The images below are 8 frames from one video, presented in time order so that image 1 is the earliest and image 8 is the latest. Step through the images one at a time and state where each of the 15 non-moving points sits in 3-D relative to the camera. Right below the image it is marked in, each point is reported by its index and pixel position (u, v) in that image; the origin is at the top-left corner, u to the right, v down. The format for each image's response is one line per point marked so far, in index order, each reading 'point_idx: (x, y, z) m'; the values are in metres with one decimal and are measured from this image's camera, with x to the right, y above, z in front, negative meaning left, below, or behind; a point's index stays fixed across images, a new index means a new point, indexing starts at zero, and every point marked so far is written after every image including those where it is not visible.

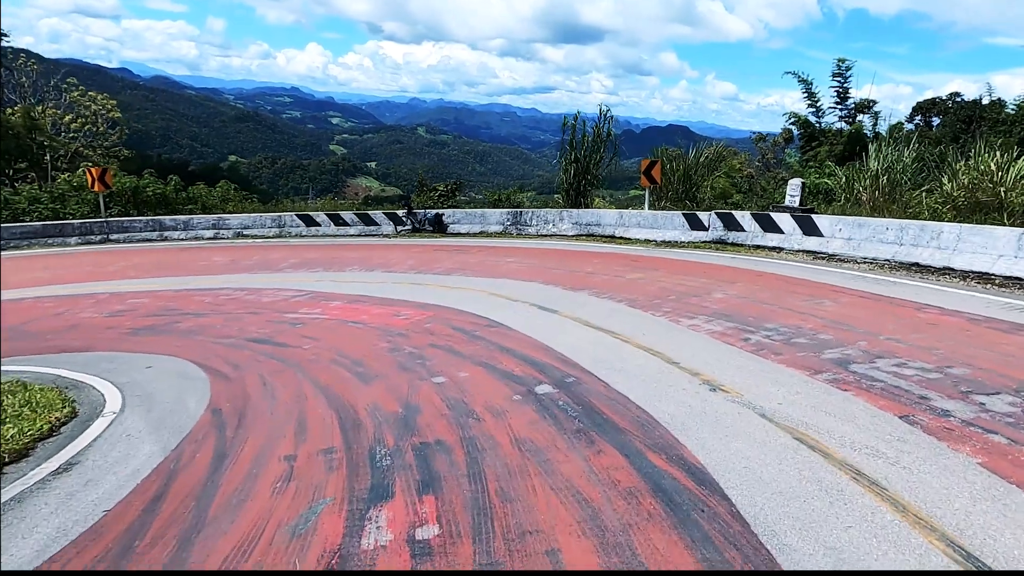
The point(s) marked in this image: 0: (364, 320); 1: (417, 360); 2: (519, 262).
0: (-2.3, -0.5, +9.0) m
1: (-1.1, -0.8, +6.5) m
2: (+0.2, +0.6, +12.9) m
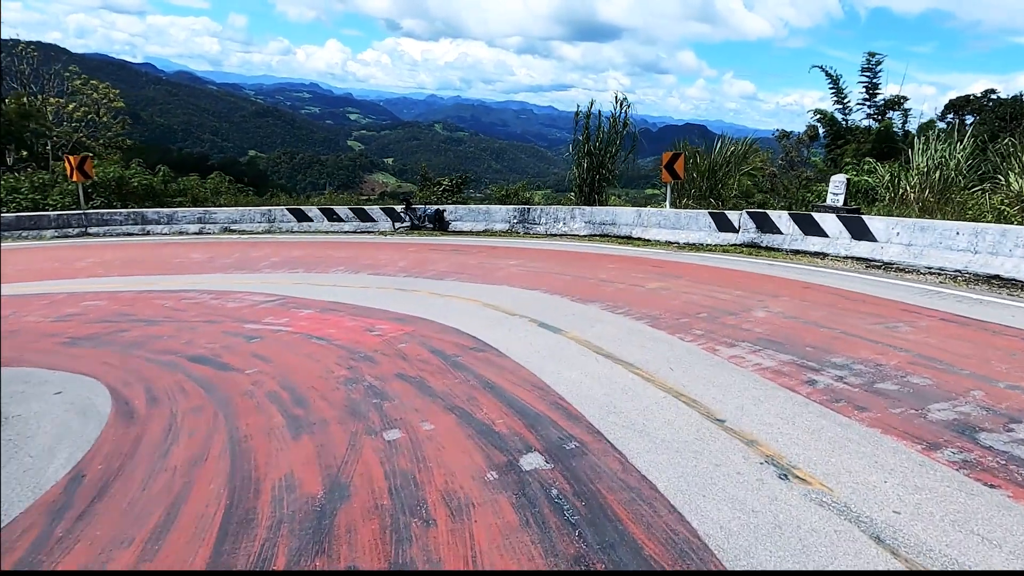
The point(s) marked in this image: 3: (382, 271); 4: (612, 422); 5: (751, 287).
0: (-2.3, -0.6, +7.5) m
1: (-1.2, -0.9, +5.0) m
2: (+0.2, +0.4, +11.4) m
3: (-2.6, +0.4, +11.9) m
4: (+0.7, -0.9, +4.0) m
5: (+3.4, 0.0, +8.4) m
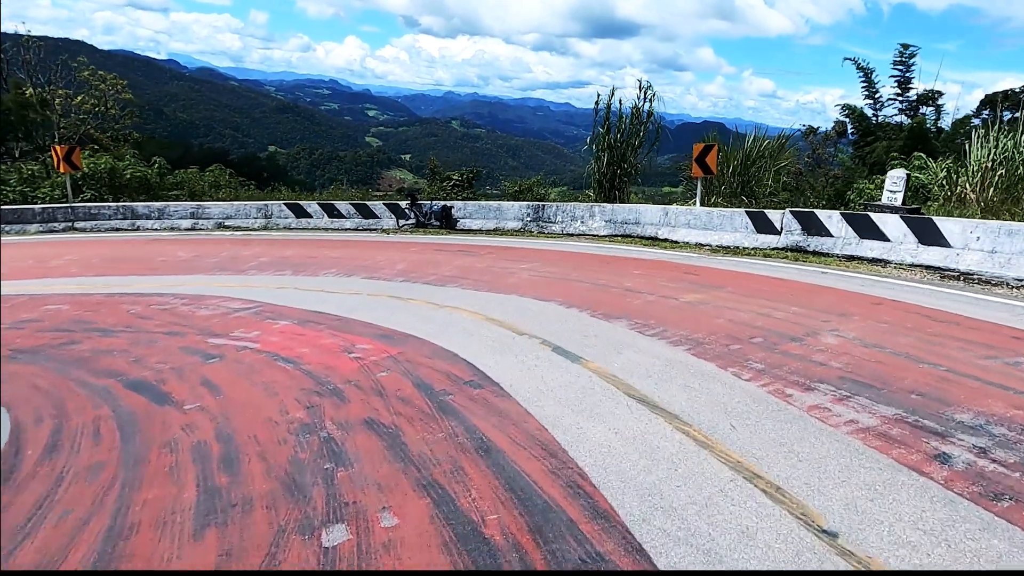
0: (-2.3, -0.8, +6.2) m
1: (-1.2, -1.1, +3.7) m
2: (+0.4, +0.3, +10.0) m
3: (-2.4, +0.3, +10.6) m
4: (+0.7, -1.1, +2.6) m
5: (+3.5, -0.2, +7.0) m
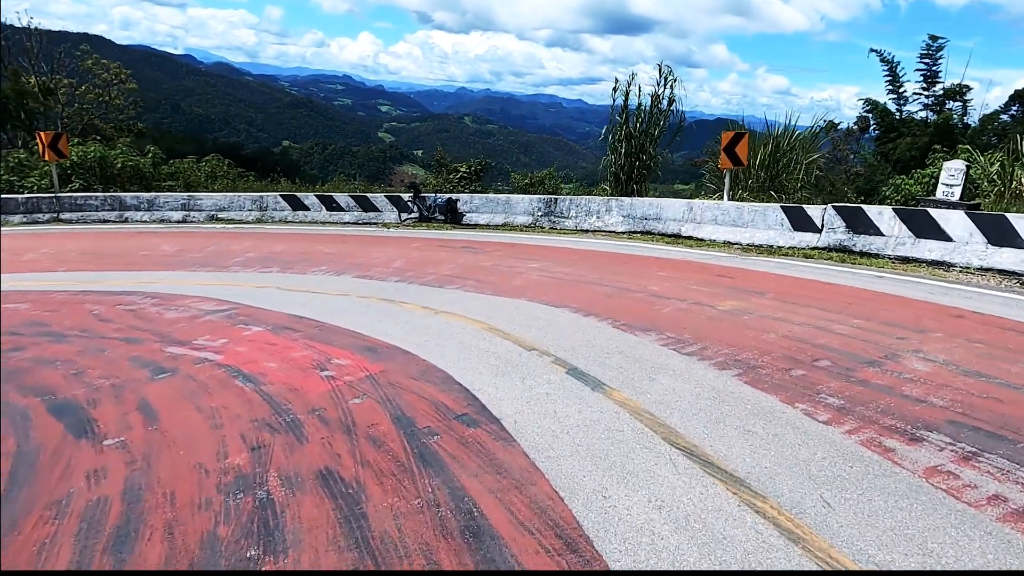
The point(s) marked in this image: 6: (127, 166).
0: (-2.2, -0.8, +5.2) m
1: (-1.2, -1.1, +2.6) m
2: (+0.5, +0.3, +8.9) m
3: (-2.3, +0.3, +9.6) m
4: (+0.7, -1.2, +1.5) m
5: (+3.6, -0.3, +5.8) m
6: (-11.7, +3.7, +17.9) m
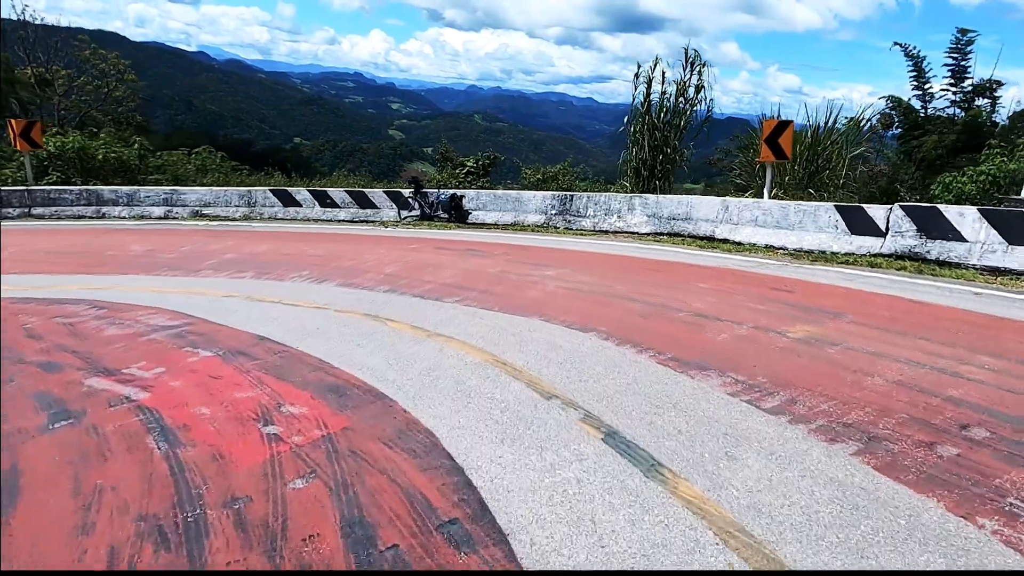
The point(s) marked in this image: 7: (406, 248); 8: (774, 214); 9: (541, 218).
0: (-2.1, -0.9, +3.8) m
1: (-1.1, -1.3, +1.2) m
2: (+0.7, +0.1, +7.5) m
3: (-2.1, +0.1, +8.2) m
4: (+0.7, -1.3, +0.2) m
5: (+3.7, -0.5, +4.4) m
6: (-11.4, +3.7, +16.7) m
7: (-1.9, +0.7, +10.3) m
8: (+4.4, +1.2, +9.8) m
9: (+0.6, +1.5, +12.7) m
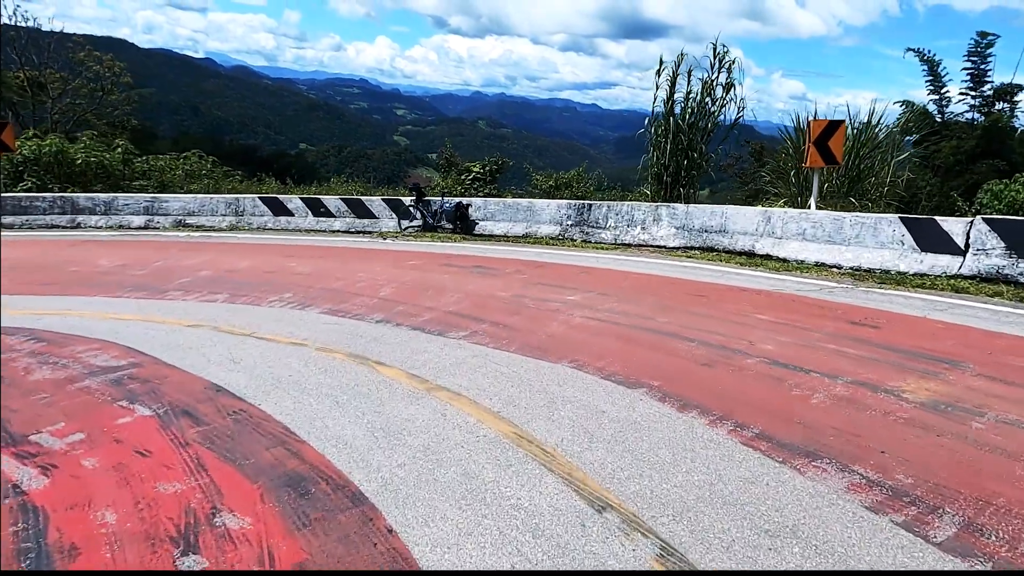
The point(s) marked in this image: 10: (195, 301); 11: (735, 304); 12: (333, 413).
0: (-2.0, -1.2, +2.6) m
1: (-1.0, -1.6, 0.0) m
2: (+0.9, -0.2, +6.3) m
3: (-1.9, -0.2, +7.0) m
4: (+0.8, -1.6, -1.1) m
5: (+3.8, -0.7, +3.1) m
6: (-11.2, +3.3, +15.6) m
7: (-1.7, +0.4, +9.1) m
8: (+4.6, +0.9, +8.6) m
9: (+0.8, +1.1, +11.4) m
10: (-4.0, -0.2, +7.5) m
11: (+2.4, -0.2, +6.3) m
12: (-1.2, -0.8, +4.0) m
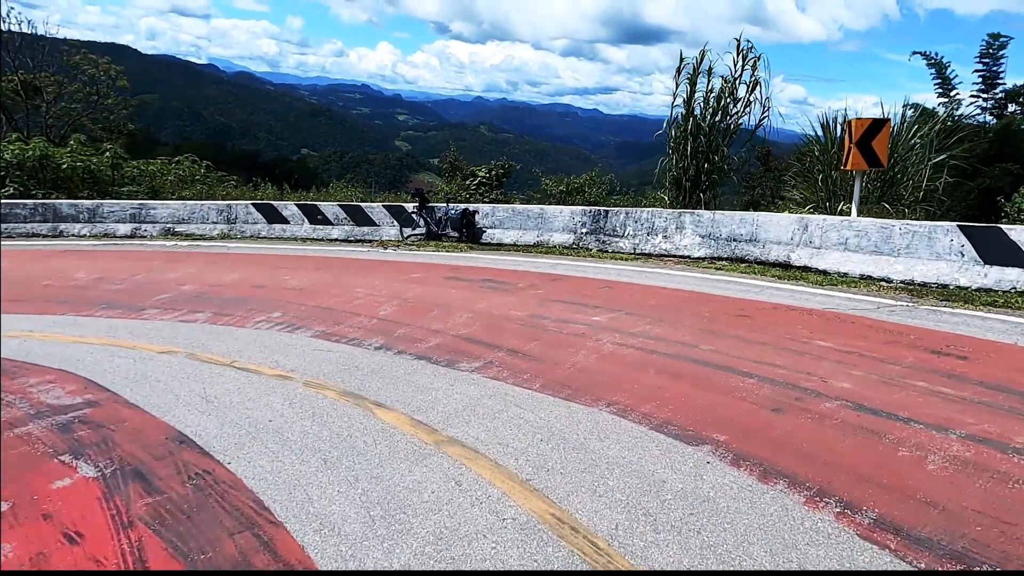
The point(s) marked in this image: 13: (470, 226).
0: (-1.8, -1.4, +1.8) m
1: (-0.8, -1.7, -0.8) m
2: (+1.0, -0.4, +5.5) m
3: (-1.8, -0.4, +6.2) m
4: (+1.0, -1.7, -1.9) m
5: (+4.0, -0.9, +2.3) m
6: (-11.0, +3.1, +14.8) m
7: (-1.5, +0.1, +8.3) m
8: (+4.8, +0.7, +7.8) m
9: (+1.0, +0.9, +10.6) m
10: (-3.9, -0.4, +6.7) m
11: (+2.5, -0.3, +5.5) m
12: (-1.0, -1.0, +3.2) m
13: (-0.8, +1.2, +11.3) m
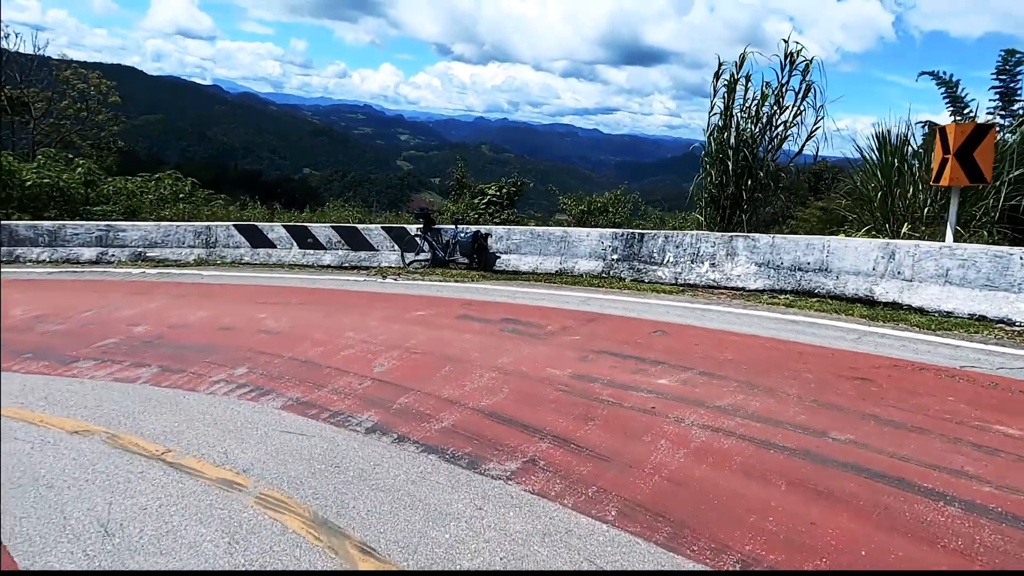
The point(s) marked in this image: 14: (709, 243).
0: (-1.5, -1.6, +0.3) m
1: (-0.5, -1.9, -2.4) m
2: (+1.3, -0.8, +3.9) m
3: (-1.5, -0.8, +4.7) m
4: (+1.3, -1.9, -3.5) m
5: (+4.3, -1.2, +0.8) m
6: (-10.6, +2.4, +13.4) m
7: (-1.2, -0.3, +6.8) m
8: (+5.1, +0.2, +6.3) m
9: (+1.3, +0.4, +9.2) m
10: (-3.6, -0.8, +5.1) m
11: (+2.8, -0.7, +3.9) m
12: (-0.7, -1.3, +1.6) m
13: (-0.5, +0.6, +9.9) m
14: (+2.8, +0.6, +8.3) m
